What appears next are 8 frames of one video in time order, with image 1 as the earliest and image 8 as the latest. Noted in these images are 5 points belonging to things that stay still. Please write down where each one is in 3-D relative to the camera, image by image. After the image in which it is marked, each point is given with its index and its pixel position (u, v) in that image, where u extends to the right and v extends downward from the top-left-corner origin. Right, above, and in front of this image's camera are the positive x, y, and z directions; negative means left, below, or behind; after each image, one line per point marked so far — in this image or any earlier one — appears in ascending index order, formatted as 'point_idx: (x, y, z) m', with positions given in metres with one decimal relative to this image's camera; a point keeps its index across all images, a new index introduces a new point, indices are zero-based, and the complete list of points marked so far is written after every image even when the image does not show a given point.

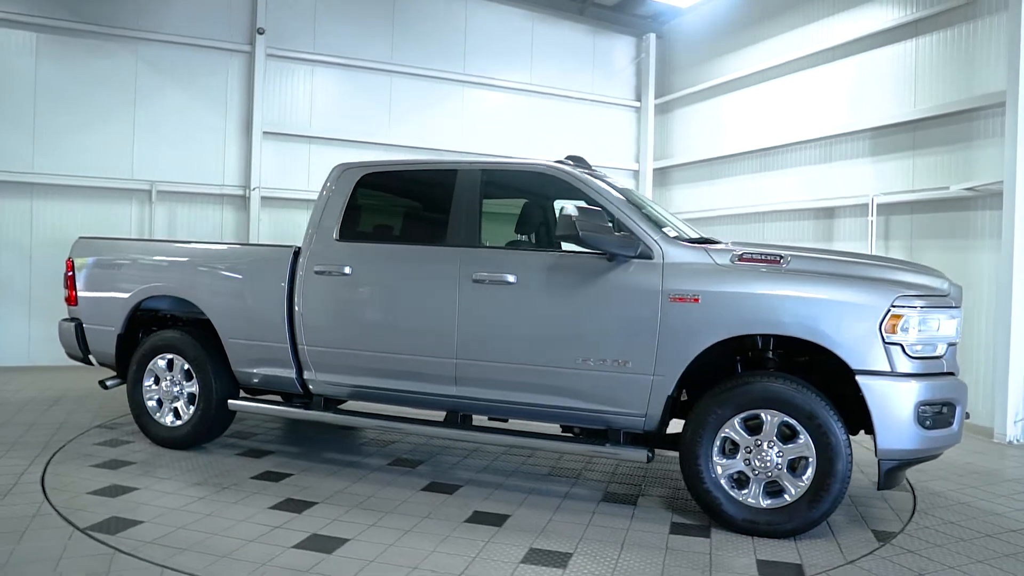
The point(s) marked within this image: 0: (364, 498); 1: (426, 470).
0: (-0.9, -1.2, +4.1) m
1: (-0.6, -1.2, +4.7) m
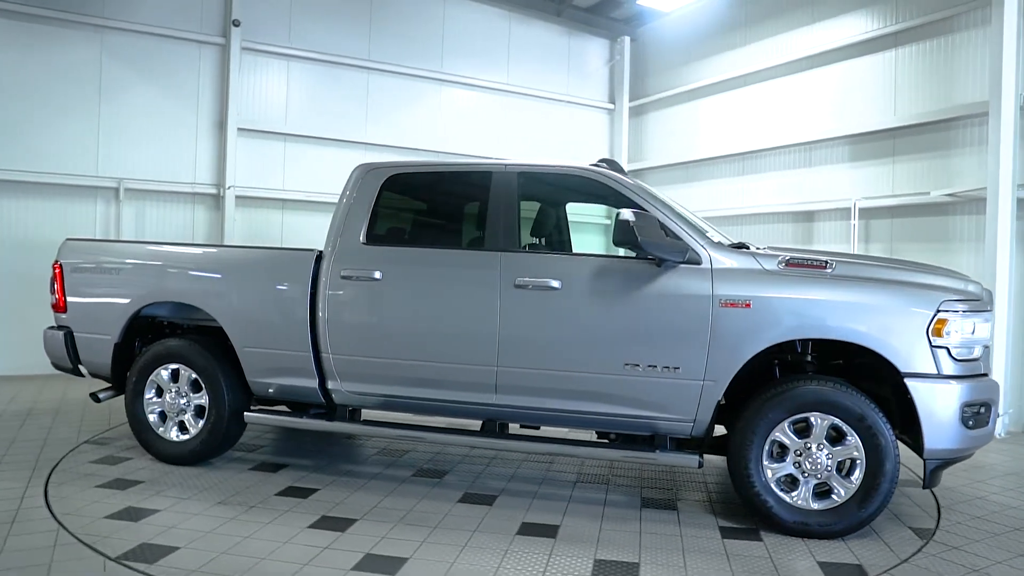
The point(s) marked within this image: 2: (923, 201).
0: (-0.6, -1.3, +4.0) m
1: (-0.4, -1.3, +4.6) m
2: (+4.1, +0.9, +7.1) m
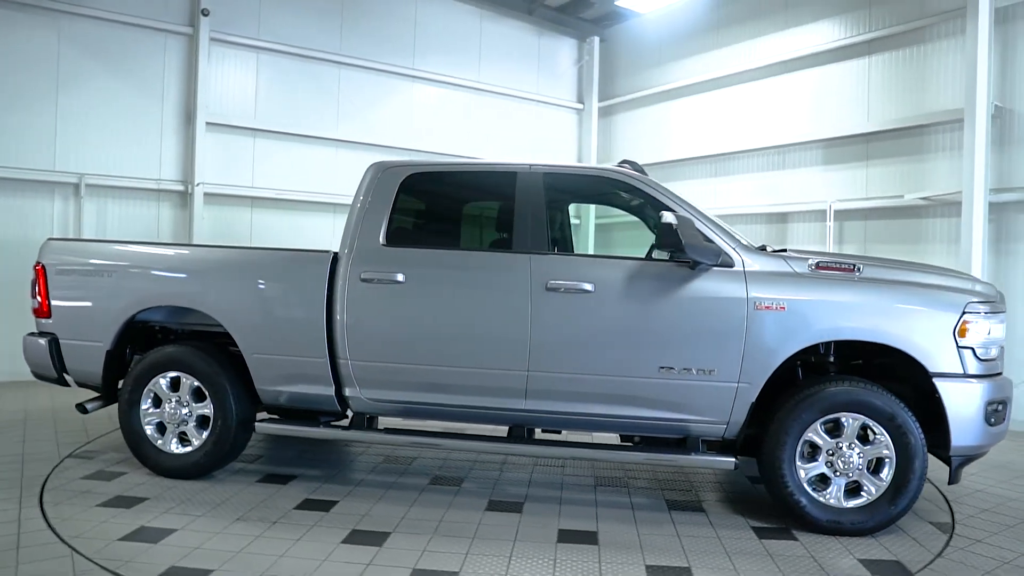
0: (-0.4, -1.3, +3.8) m
1: (-0.2, -1.3, +4.5) m
2: (+4.0, +0.9, +7.4) m
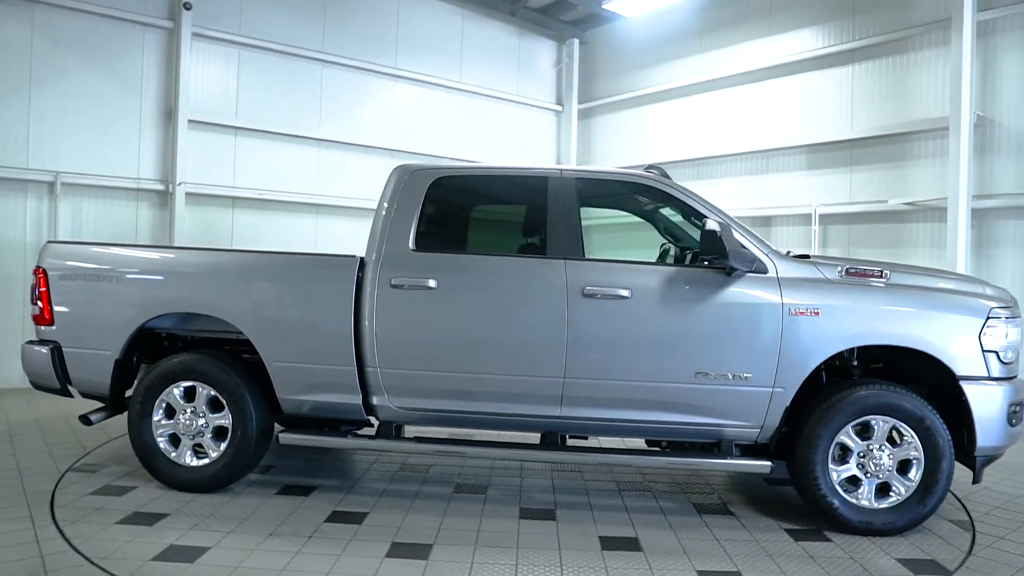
0: (-0.2, -1.3, +3.8) m
1: (-0.1, -1.3, +4.4) m
2: (+4.0, +0.8, +7.6) m
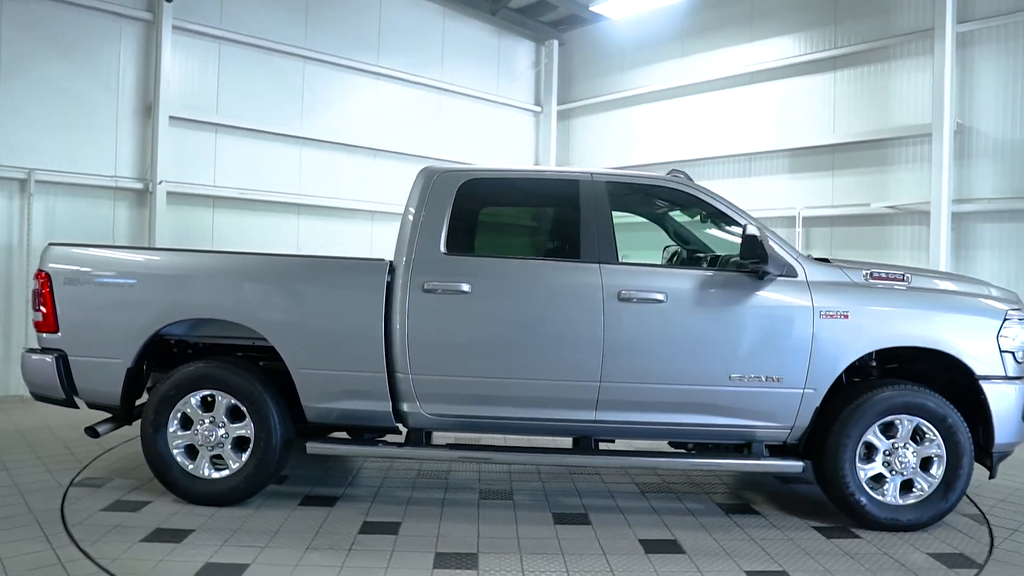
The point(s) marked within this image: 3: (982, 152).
0: (0.0, -1.3, +3.7) m
1: (+0.1, -1.3, +4.4) m
2: (+3.9, +0.8, +7.8) m
3: (+4.7, +1.4, +7.1) m
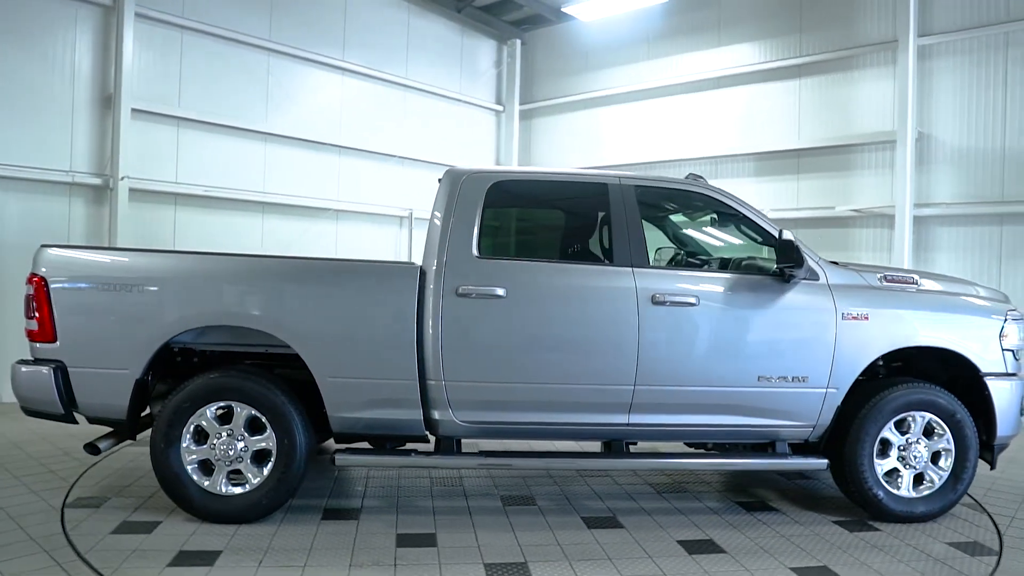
0: (+0.2, -1.4, +3.7) m
1: (+0.3, -1.3, +4.4) m
2: (+3.6, +0.8, +8.2) m
3: (+4.5, +1.4, +7.5) m
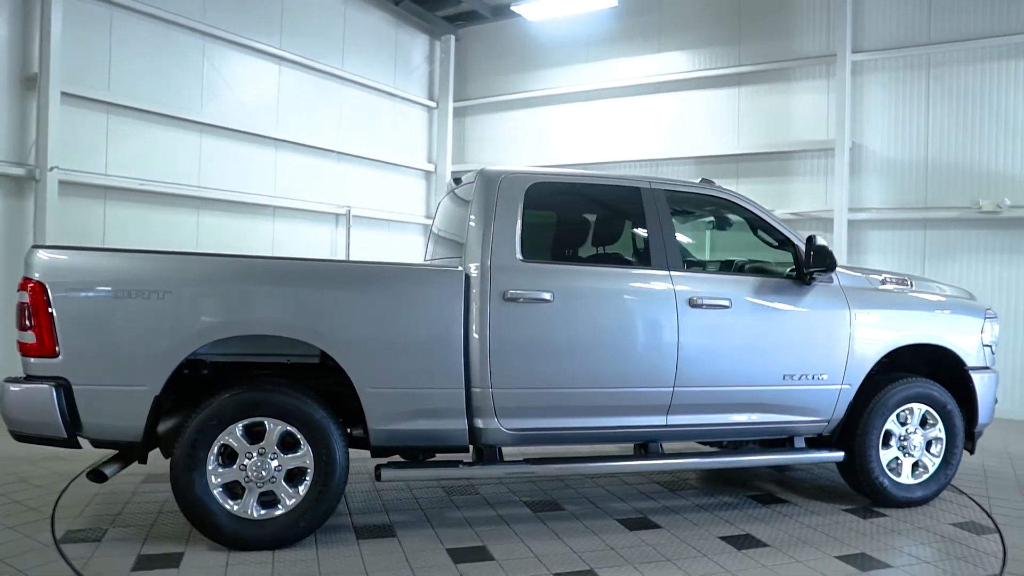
0: (+0.5, -1.4, +3.7) m
1: (+0.4, -1.4, +4.4) m
2: (+3.1, +0.9, +8.7) m
3: (+4.1, +1.4, +8.2) m
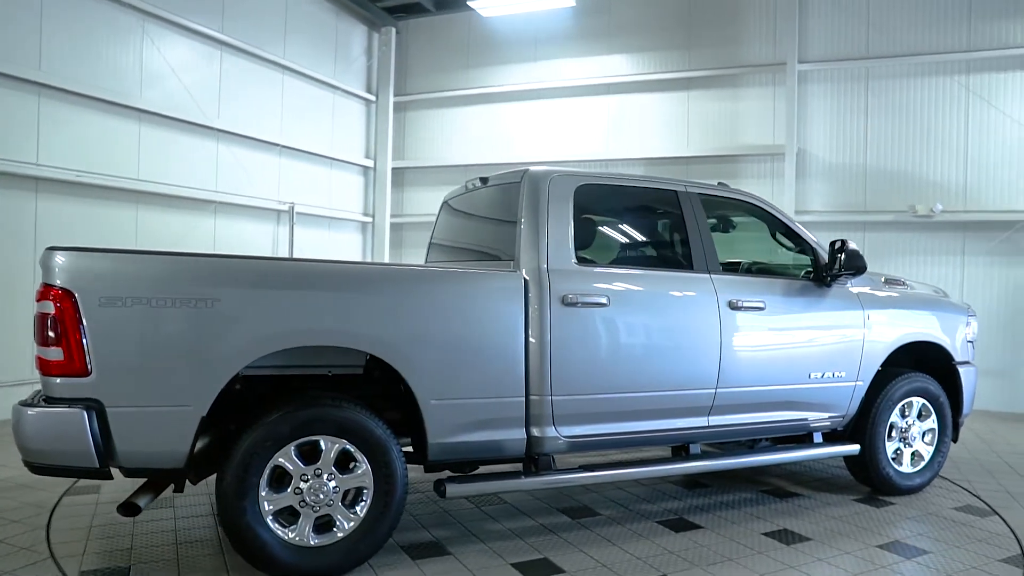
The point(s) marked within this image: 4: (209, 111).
0: (+0.8, -1.4, +3.7) m
1: (+0.6, -1.4, +4.3) m
2: (+2.6, +0.9, +9.0) m
3: (+3.7, +1.4, +8.7) m
4: (-3.5, +2.0, +8.1) m
